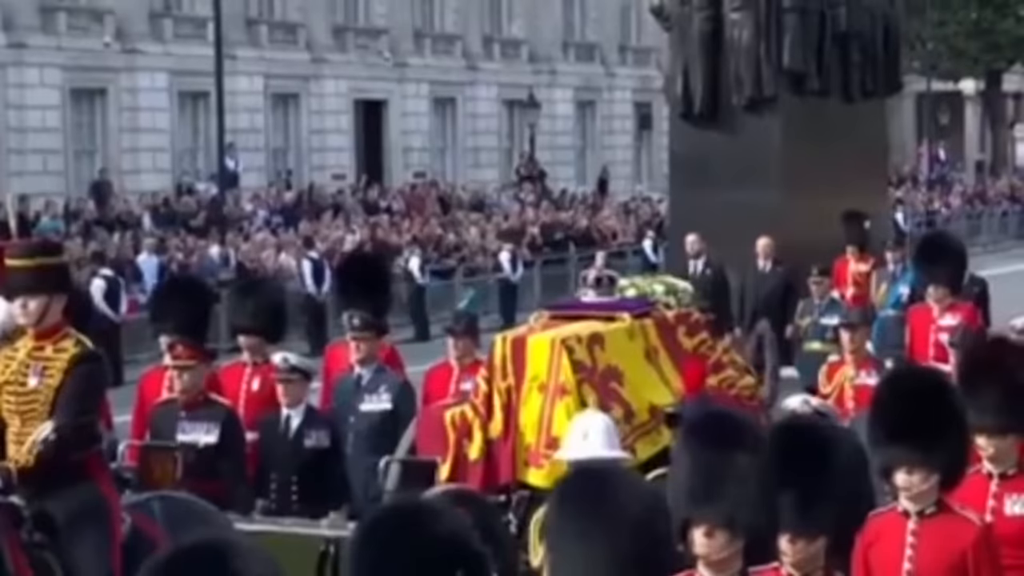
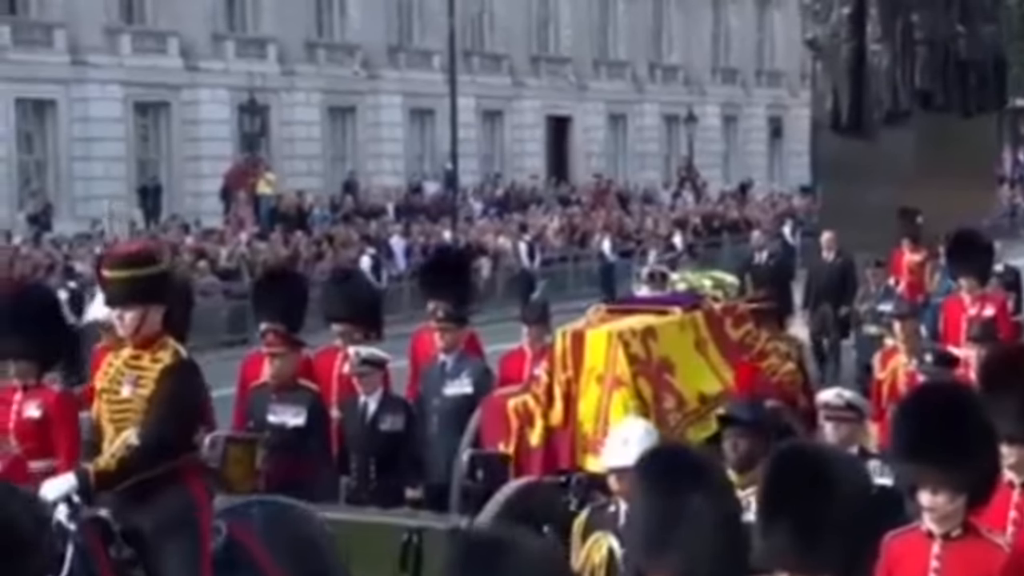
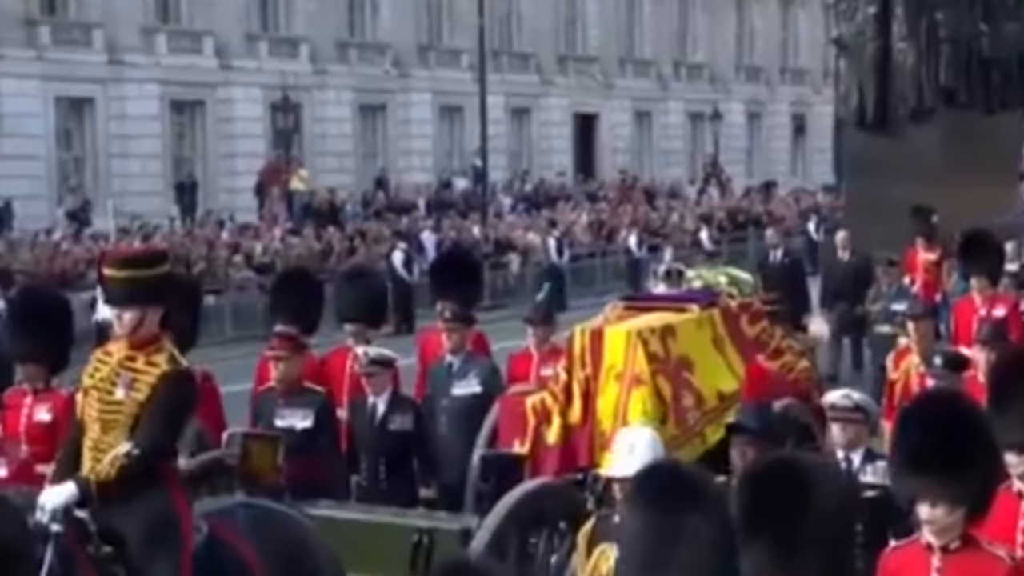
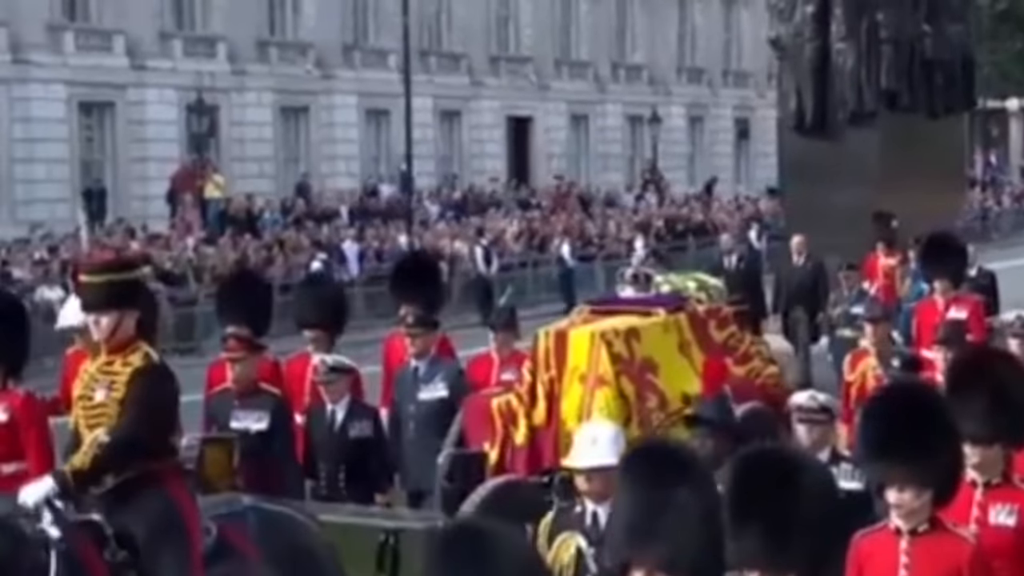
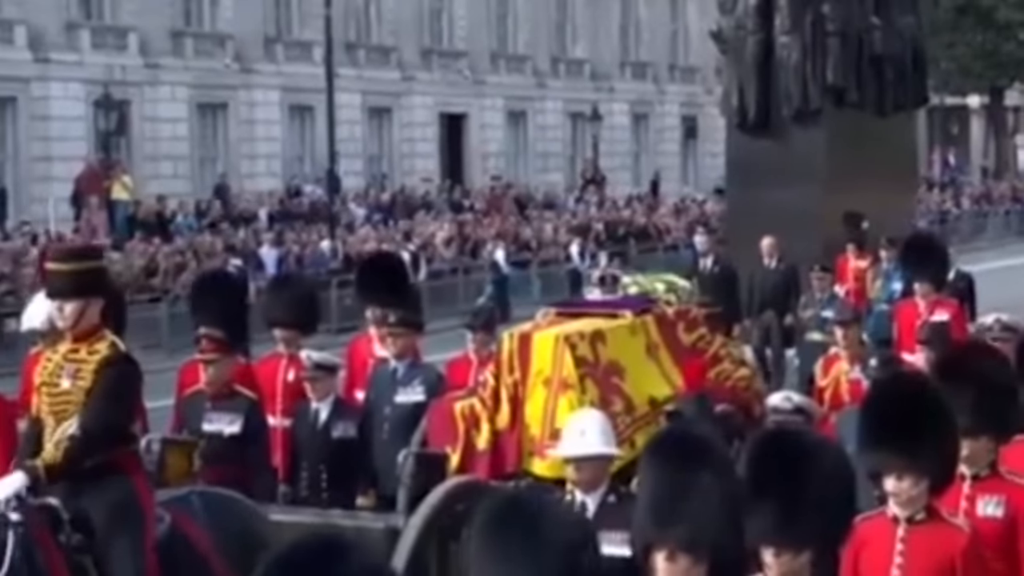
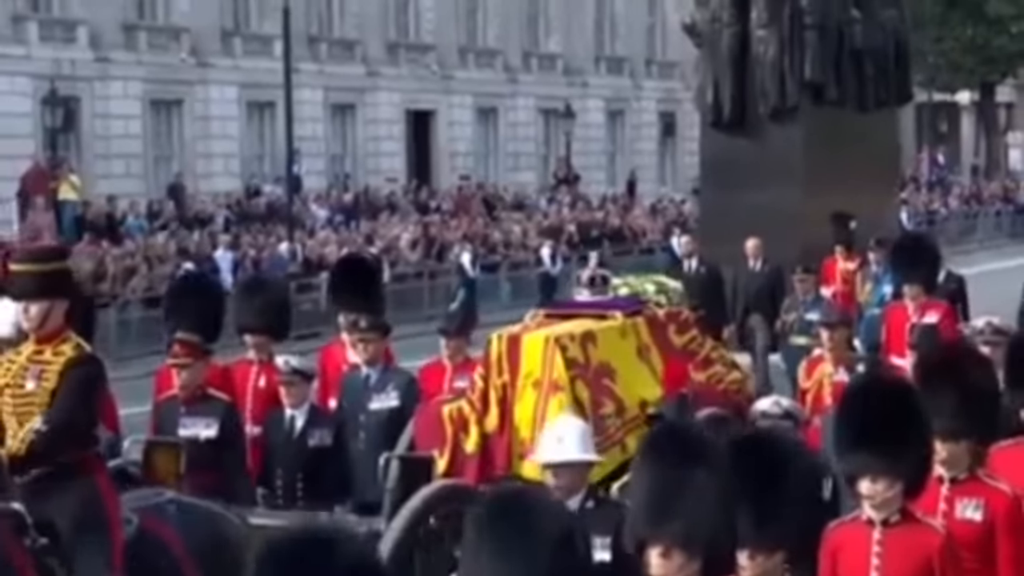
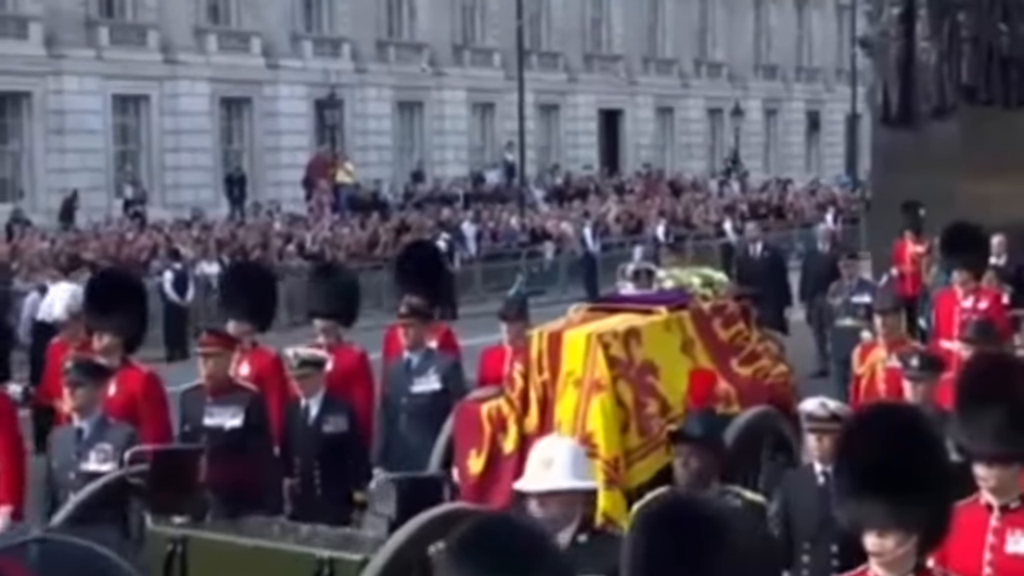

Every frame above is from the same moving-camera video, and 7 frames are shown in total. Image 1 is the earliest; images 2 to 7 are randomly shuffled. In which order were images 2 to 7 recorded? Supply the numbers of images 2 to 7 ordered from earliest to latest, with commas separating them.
6, 5, 4, 2, 3, 7
